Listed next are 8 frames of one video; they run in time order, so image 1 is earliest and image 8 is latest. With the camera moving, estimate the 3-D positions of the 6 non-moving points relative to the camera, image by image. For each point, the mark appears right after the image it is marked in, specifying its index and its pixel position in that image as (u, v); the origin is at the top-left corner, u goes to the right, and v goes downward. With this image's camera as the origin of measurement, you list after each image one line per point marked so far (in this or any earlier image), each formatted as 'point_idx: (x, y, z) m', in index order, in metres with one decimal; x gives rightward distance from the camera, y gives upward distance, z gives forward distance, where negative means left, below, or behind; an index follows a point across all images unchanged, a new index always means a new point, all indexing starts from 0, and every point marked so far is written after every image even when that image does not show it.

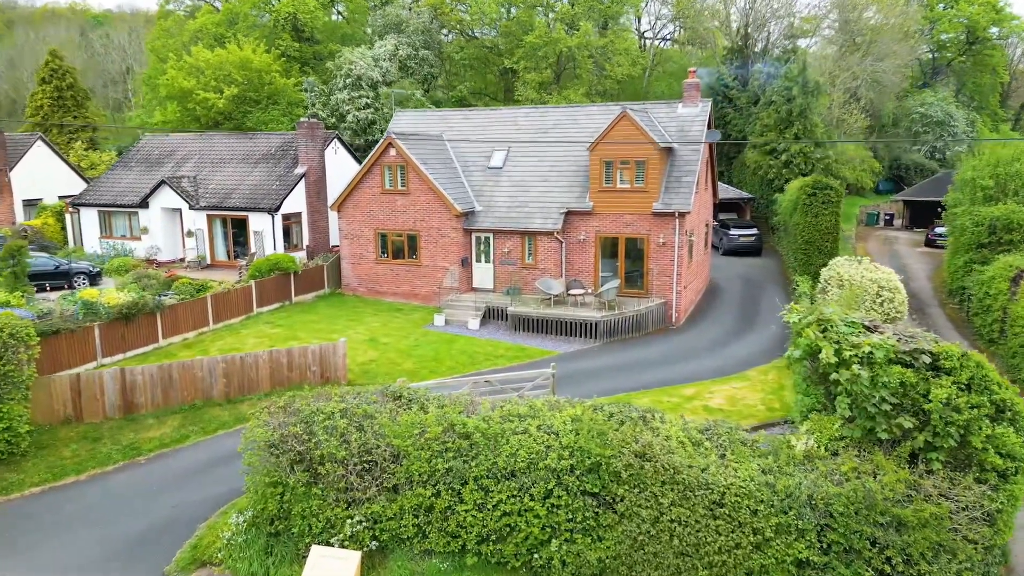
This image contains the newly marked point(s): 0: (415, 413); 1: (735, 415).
0: (-1.3, -1.7, +13.6) m
1: (+4.1, -2.3, +17.8) m
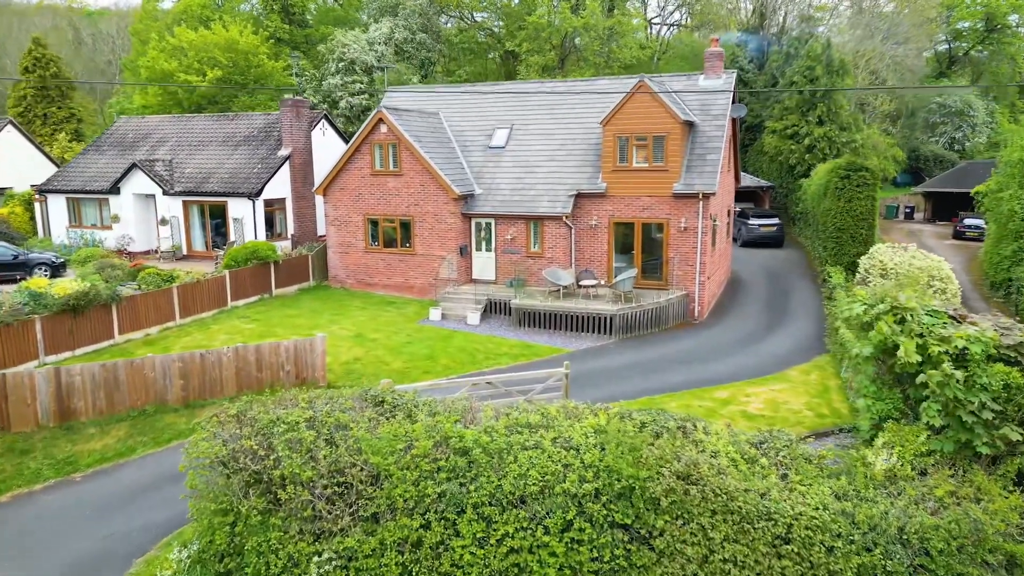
0: (-1.2, -1.5, +11.0) m
1: (+4.2, -2.1, +15.2) m
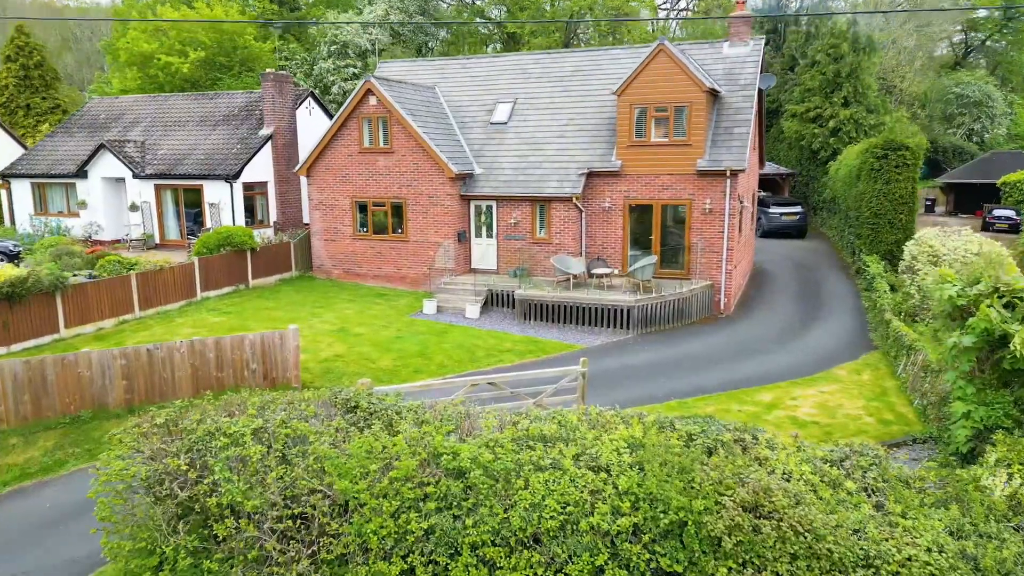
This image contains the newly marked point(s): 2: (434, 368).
0: (-1.2, -1.3, +8.5) m
1: (+4.3, -1.9, +12.7) m
2: (-1.3, -1.3, +15.5) m
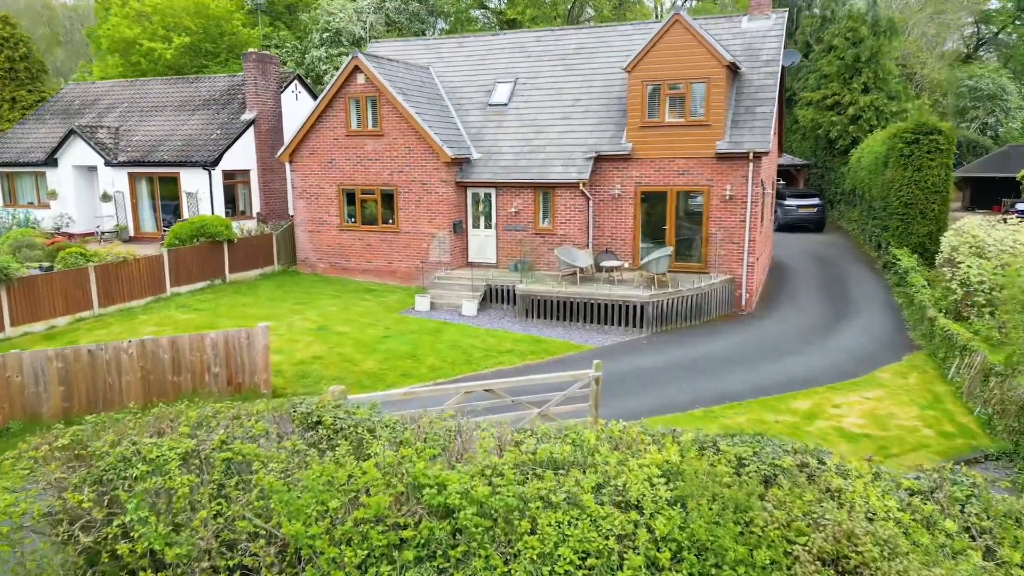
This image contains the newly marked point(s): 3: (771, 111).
0: (-1.1, -1.2, +6.7) m
1: (+4.3, -1.8, +10.9) m
2: (-1.2, -1.2, +13.7) m
3: (+4.9, +3.3, +18.2) m
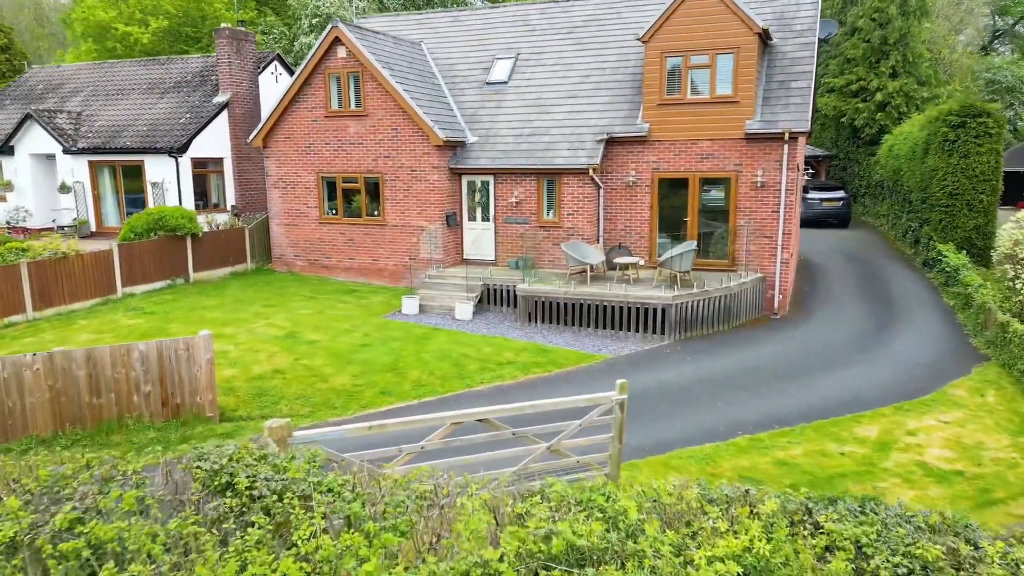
0: (-1.1, -1.2, +4.4) m
1: (+4.3, -1.7, +8.7) m
2: (-1.2, -1.2, +11.4) m
3: (+4.9, +3.3, +16.0) m
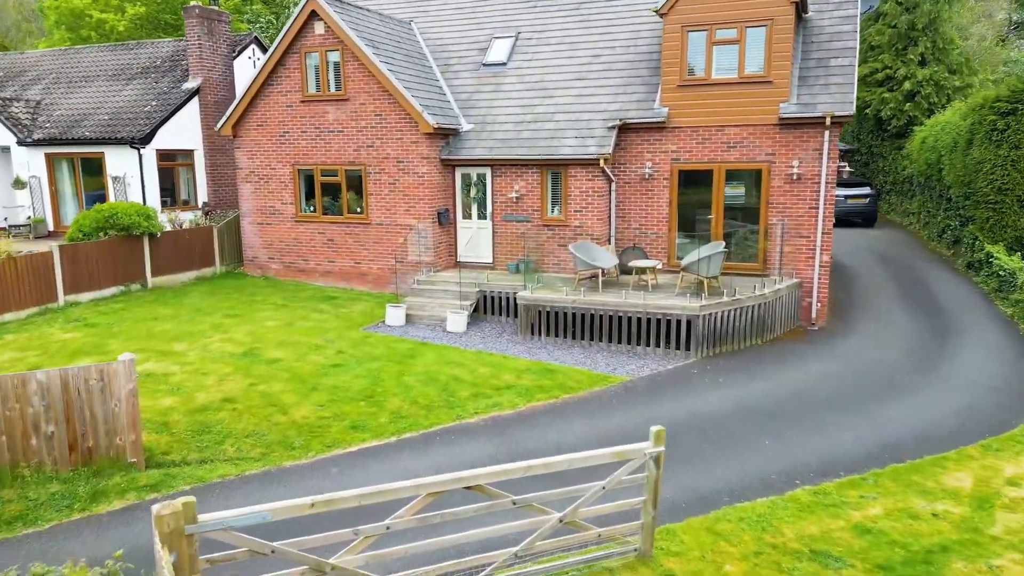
0: (-1.1, -1.3, +2.4) m
1: (+4.3, -1.9, +6.6) m
2: (-1.2, -1.3, +9.3) m
3: (+4.9, +3.2, +13.9) m
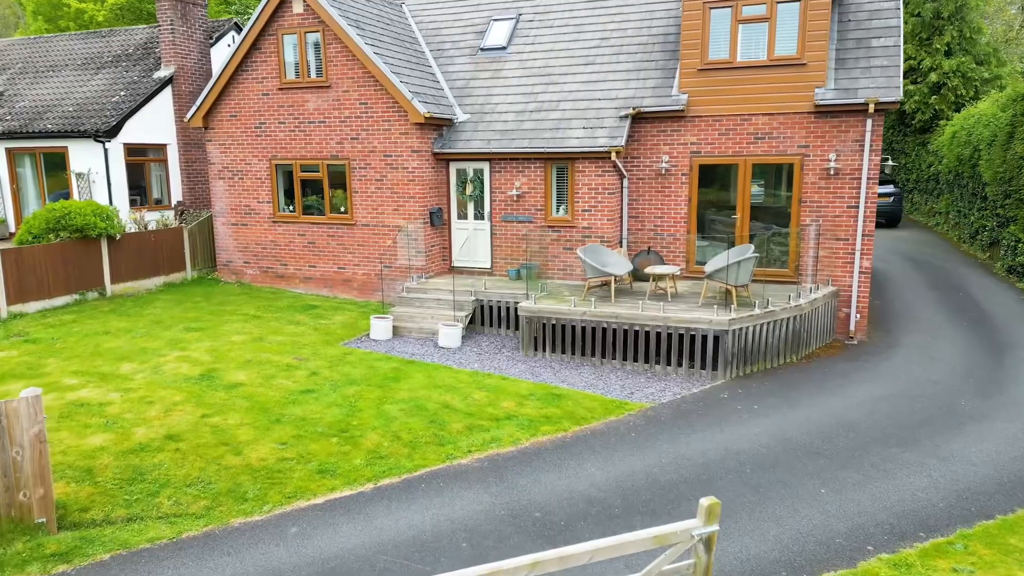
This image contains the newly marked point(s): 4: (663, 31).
0: (-1.1, -1.4, +0.8) m
1: (+4.3, -2.0, +5.0) m
2: (-1.2, -1.4, +7.8) m
3: (+4.9, +3.1, +12.3) m
4: (+2.2, +3.8, +14.4) m
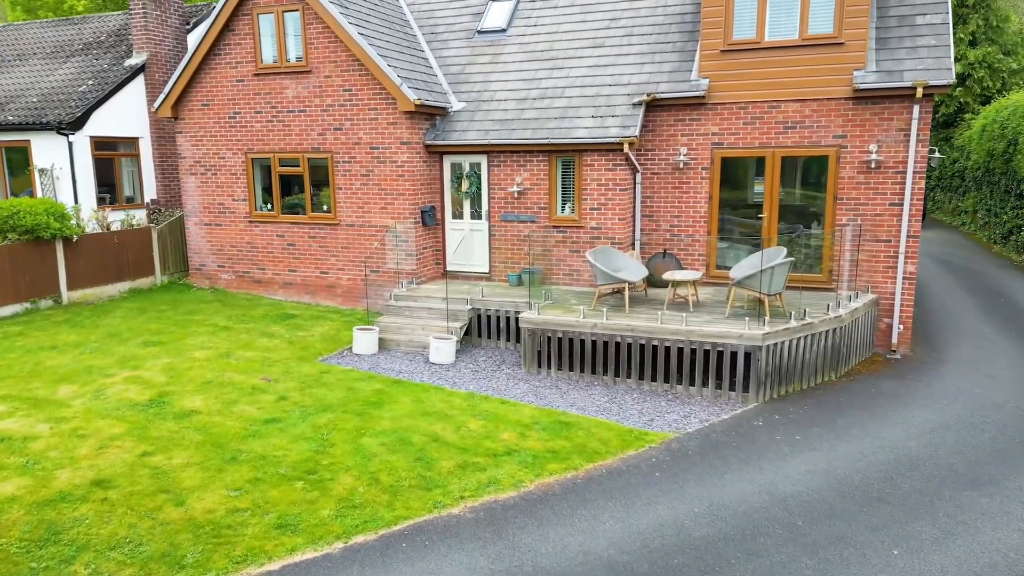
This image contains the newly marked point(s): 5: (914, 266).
0: (-1.1, -1.5, -0.6) m
1: (+4.3, -2.1, +3.6) m
2: (-1.2, -1.5, +6.4) m
3: (+4.9, +3.0, +11.0) m
4: (+2.2, +3.7, +13.0) m
5: (+4.6, +0.3, +11.1) m
